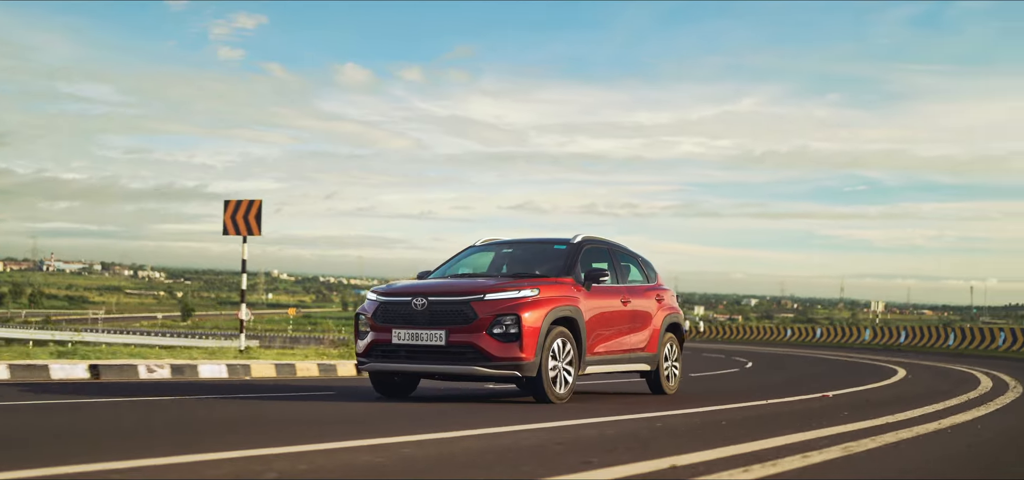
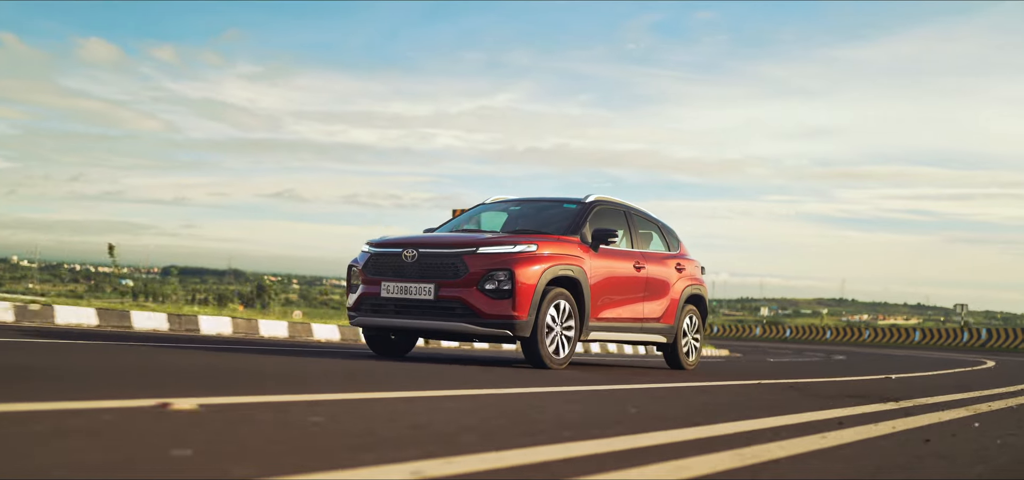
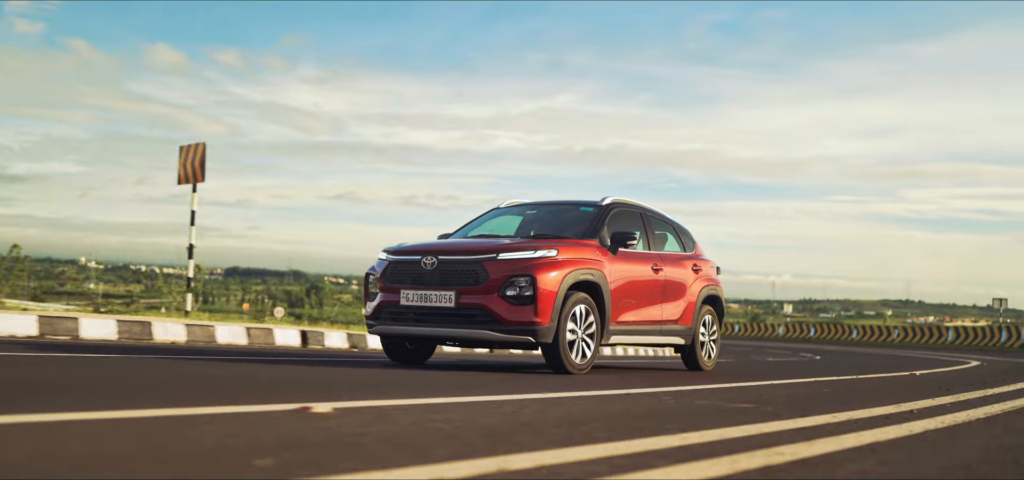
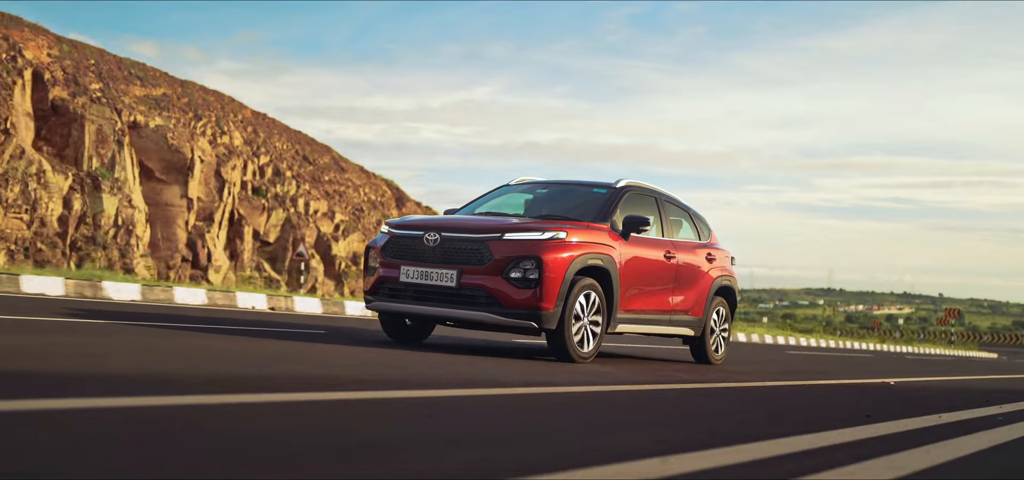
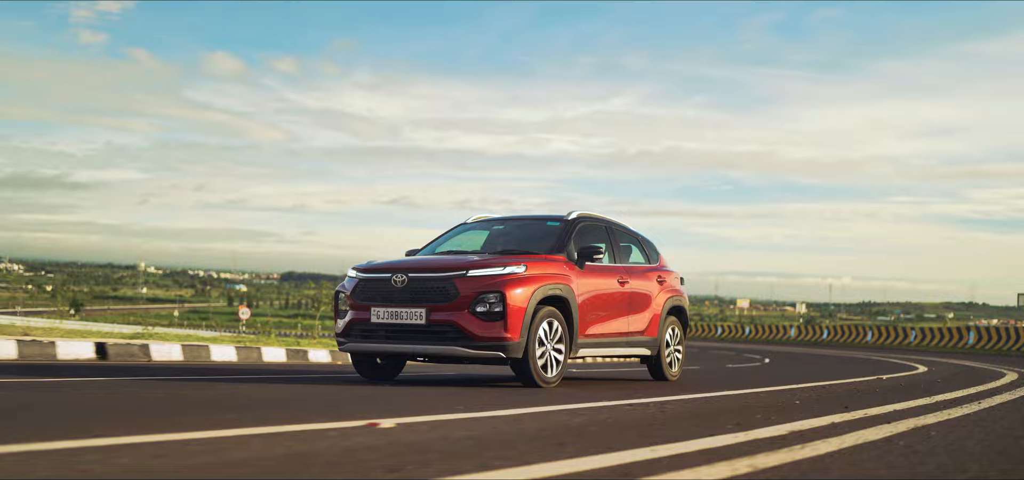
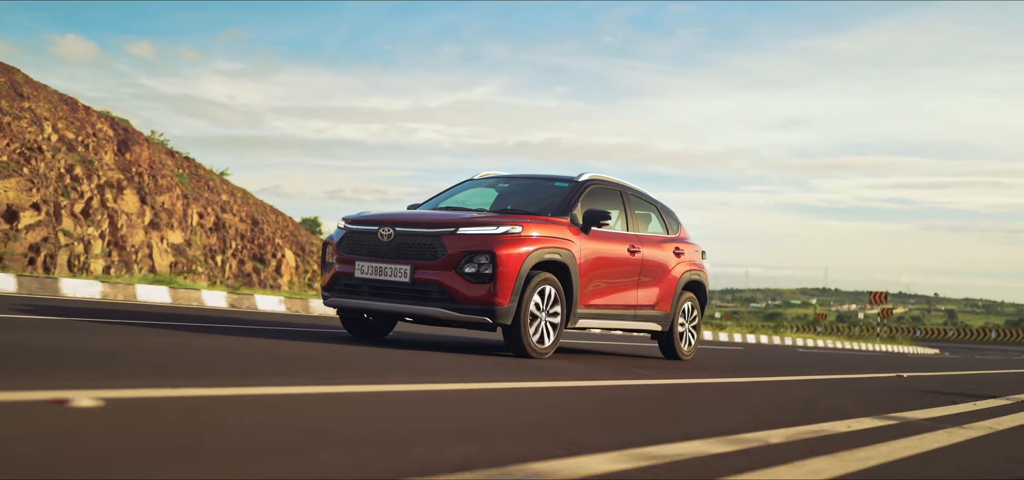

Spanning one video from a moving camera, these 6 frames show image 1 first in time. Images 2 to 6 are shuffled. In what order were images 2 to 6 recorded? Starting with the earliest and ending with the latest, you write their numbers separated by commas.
5, 3, 2, 6, 4
